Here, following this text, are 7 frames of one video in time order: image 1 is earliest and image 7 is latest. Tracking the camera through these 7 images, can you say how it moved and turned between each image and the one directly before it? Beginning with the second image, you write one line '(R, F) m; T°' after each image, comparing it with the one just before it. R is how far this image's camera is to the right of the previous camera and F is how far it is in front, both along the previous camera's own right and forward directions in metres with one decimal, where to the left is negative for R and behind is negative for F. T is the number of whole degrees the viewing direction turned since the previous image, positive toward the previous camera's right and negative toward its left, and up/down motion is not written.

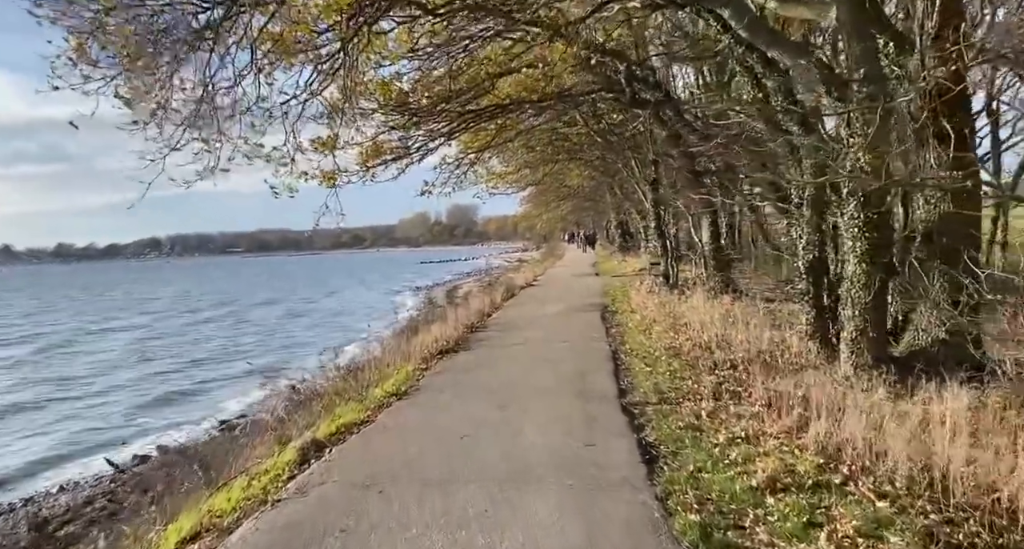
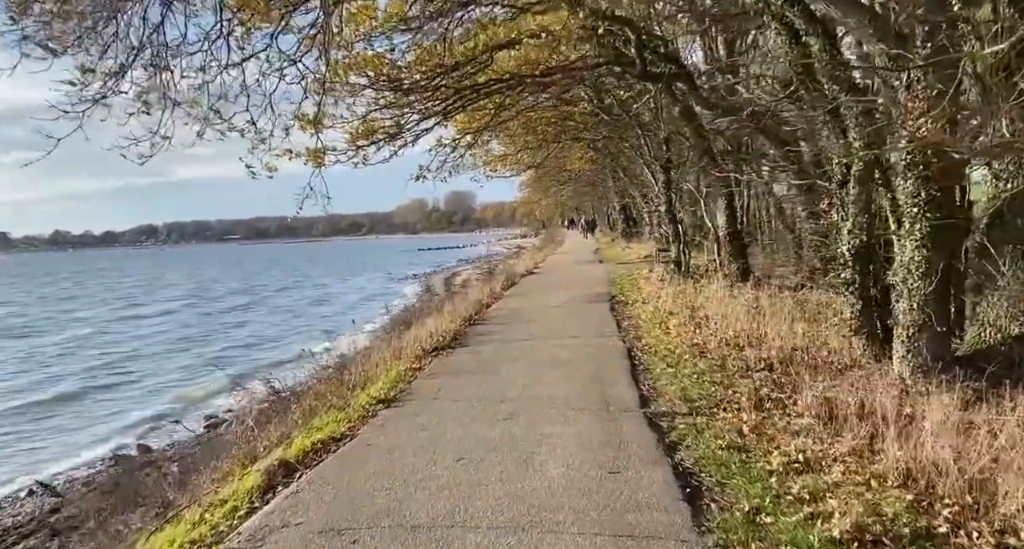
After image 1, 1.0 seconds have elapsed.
(-0.1, +1.1) m; 0°
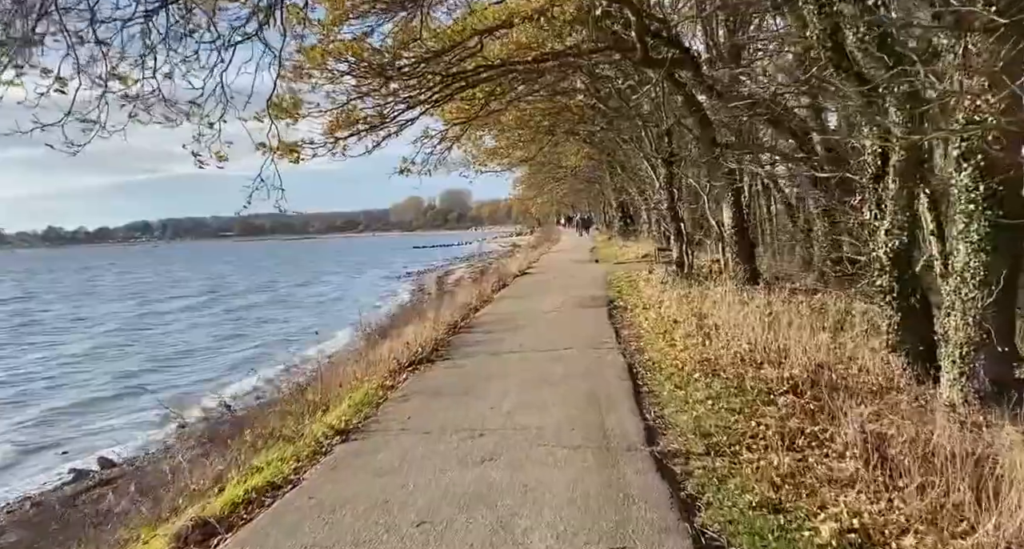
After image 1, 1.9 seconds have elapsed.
(+0.1, +1.1) m; 0°
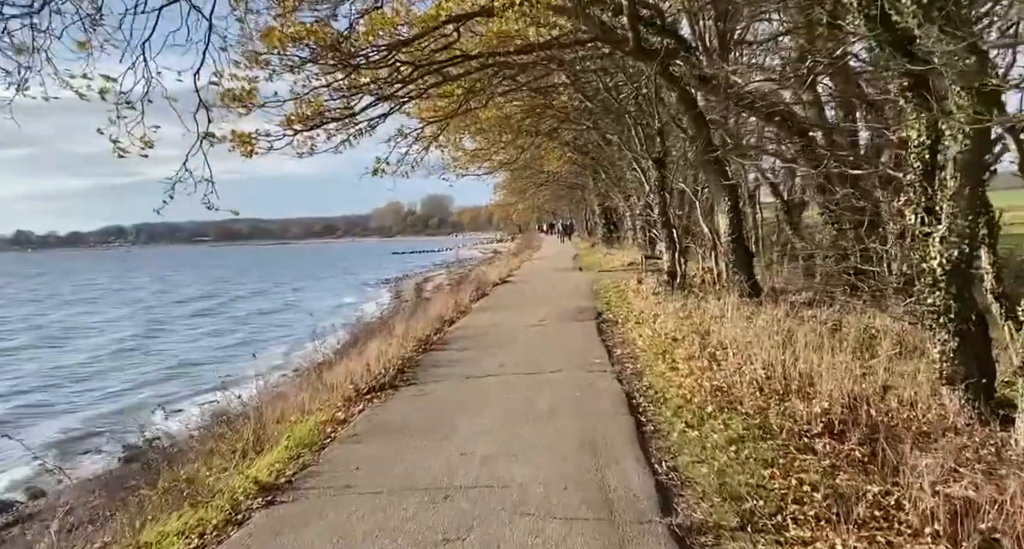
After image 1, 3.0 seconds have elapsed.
(0.0, +1.3) m; +1°
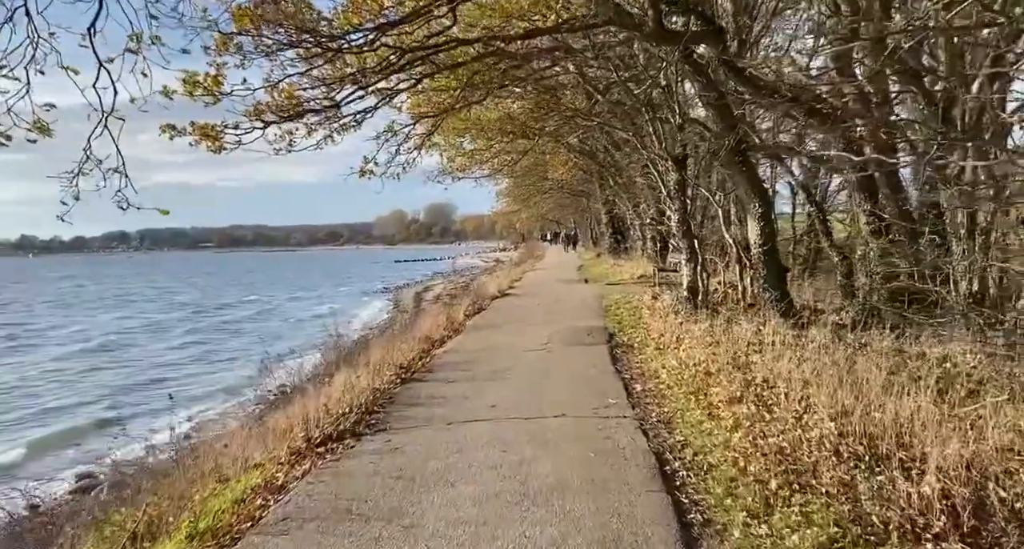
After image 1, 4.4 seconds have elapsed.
(+0.1, +1.7) m; 0°
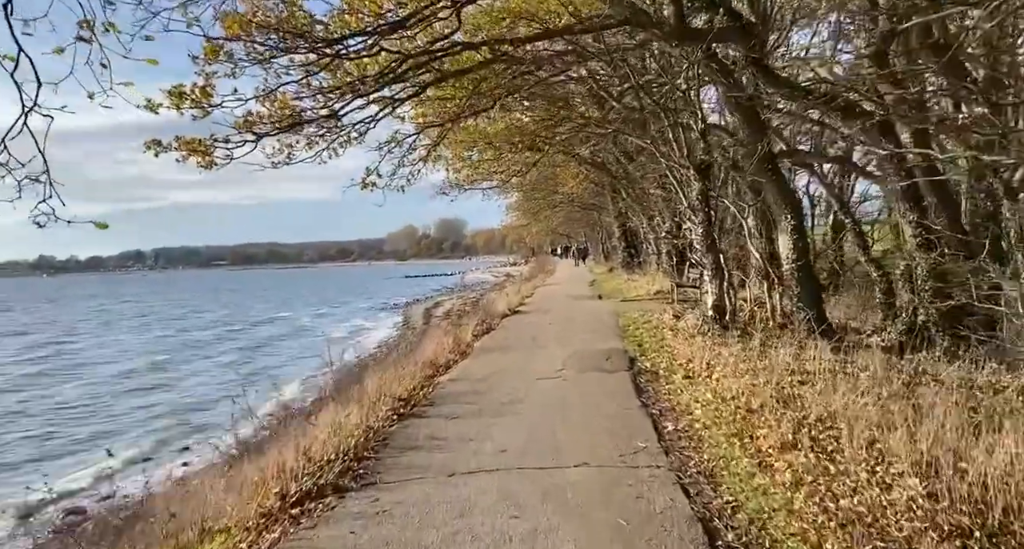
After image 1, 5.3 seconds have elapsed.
(0.0, +0.9) m; -1°
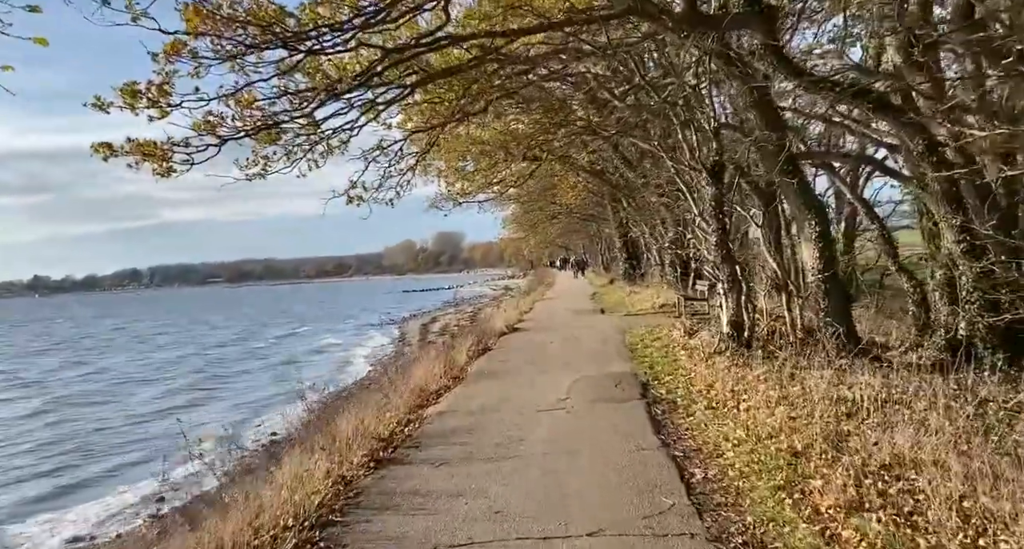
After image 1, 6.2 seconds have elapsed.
(0.0, +1.1) m; 0°
